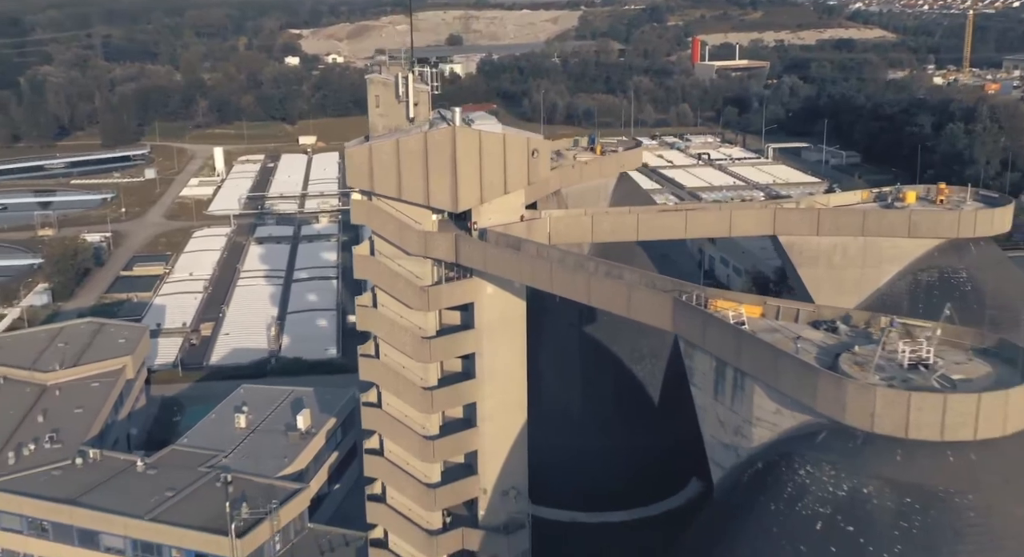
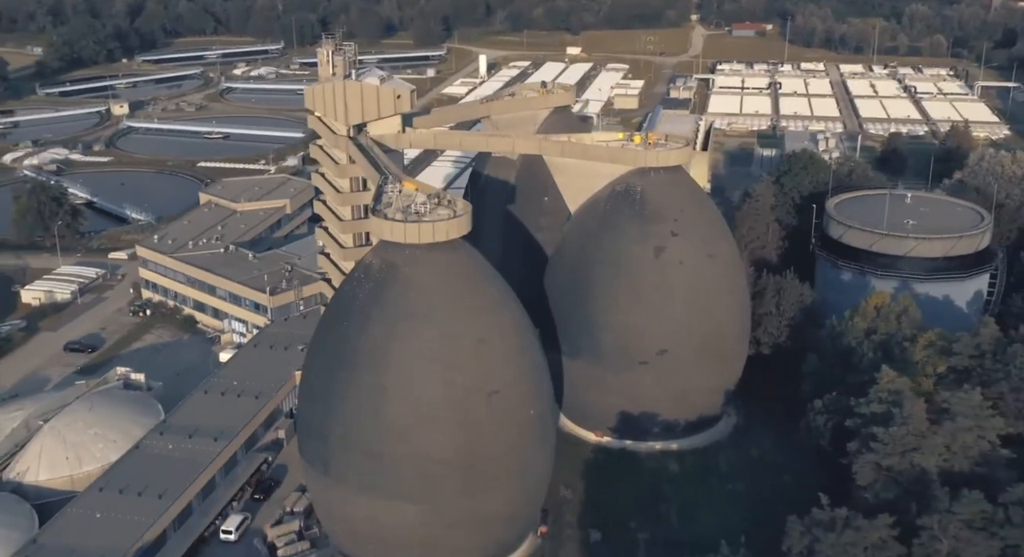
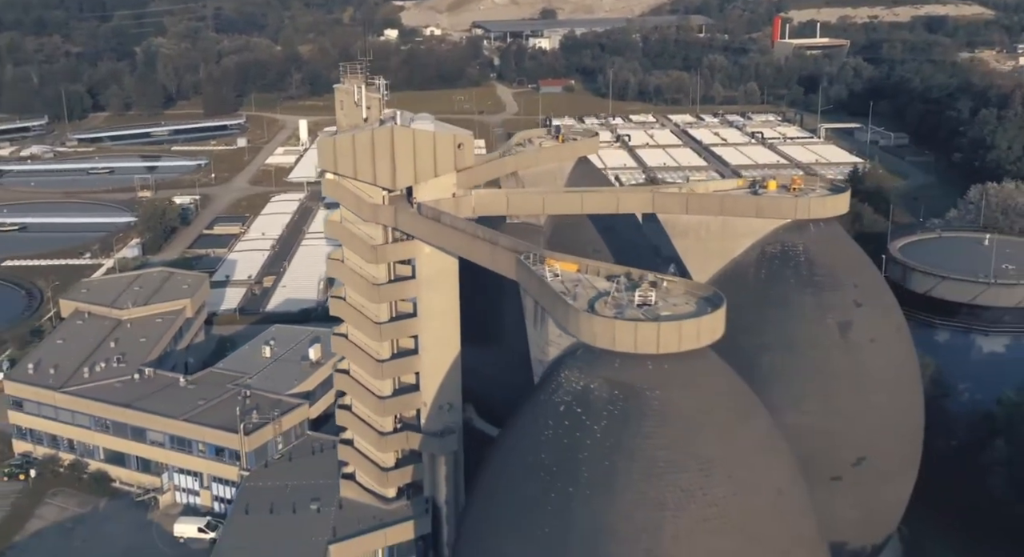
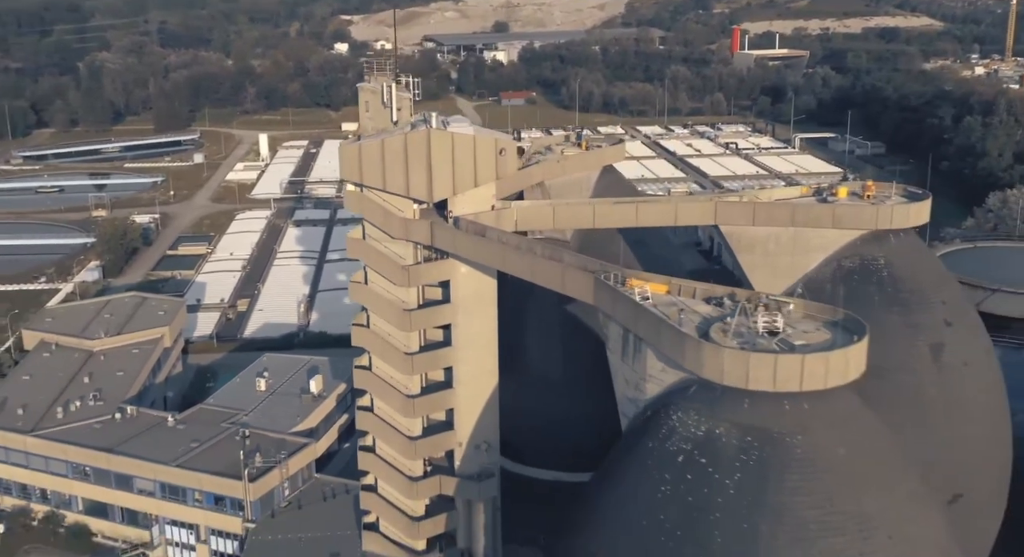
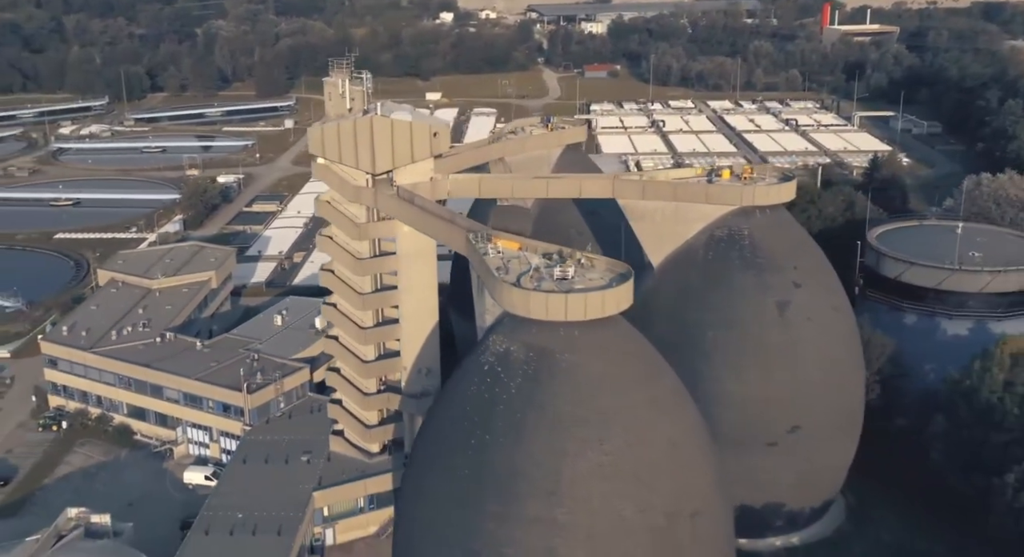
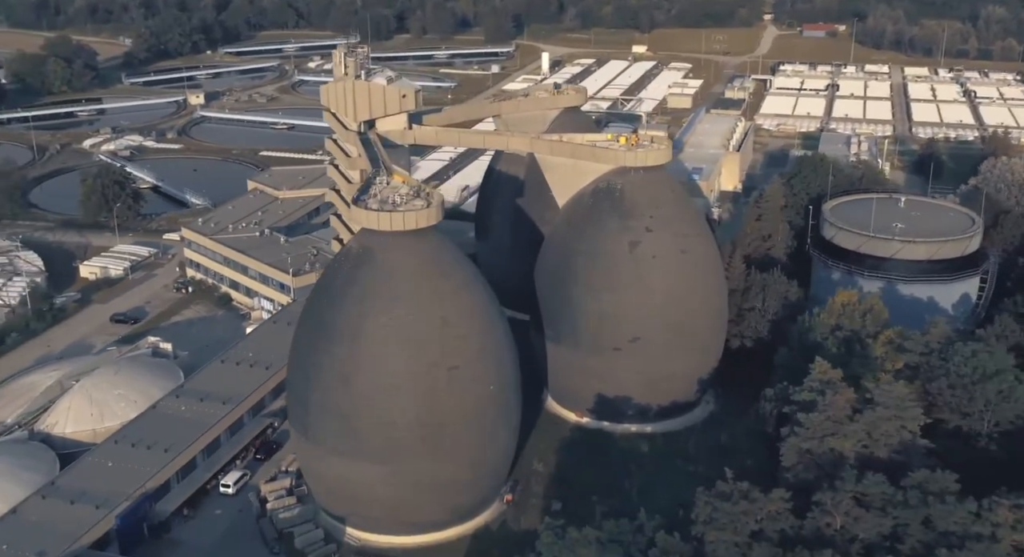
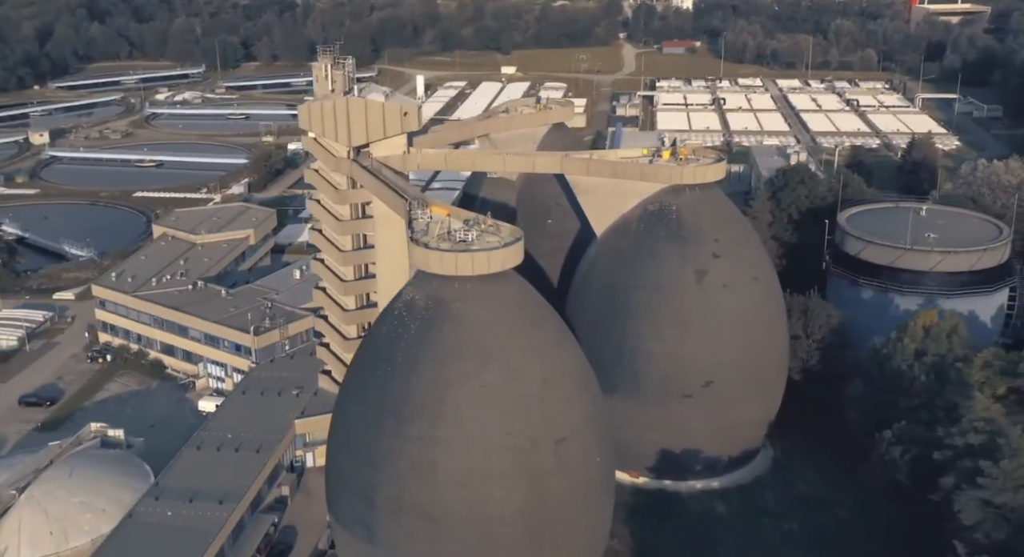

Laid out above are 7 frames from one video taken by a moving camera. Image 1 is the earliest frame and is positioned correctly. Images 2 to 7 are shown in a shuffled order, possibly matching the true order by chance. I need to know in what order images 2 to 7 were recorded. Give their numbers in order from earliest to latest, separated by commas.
4, 3, 5, 7, 2, 6
